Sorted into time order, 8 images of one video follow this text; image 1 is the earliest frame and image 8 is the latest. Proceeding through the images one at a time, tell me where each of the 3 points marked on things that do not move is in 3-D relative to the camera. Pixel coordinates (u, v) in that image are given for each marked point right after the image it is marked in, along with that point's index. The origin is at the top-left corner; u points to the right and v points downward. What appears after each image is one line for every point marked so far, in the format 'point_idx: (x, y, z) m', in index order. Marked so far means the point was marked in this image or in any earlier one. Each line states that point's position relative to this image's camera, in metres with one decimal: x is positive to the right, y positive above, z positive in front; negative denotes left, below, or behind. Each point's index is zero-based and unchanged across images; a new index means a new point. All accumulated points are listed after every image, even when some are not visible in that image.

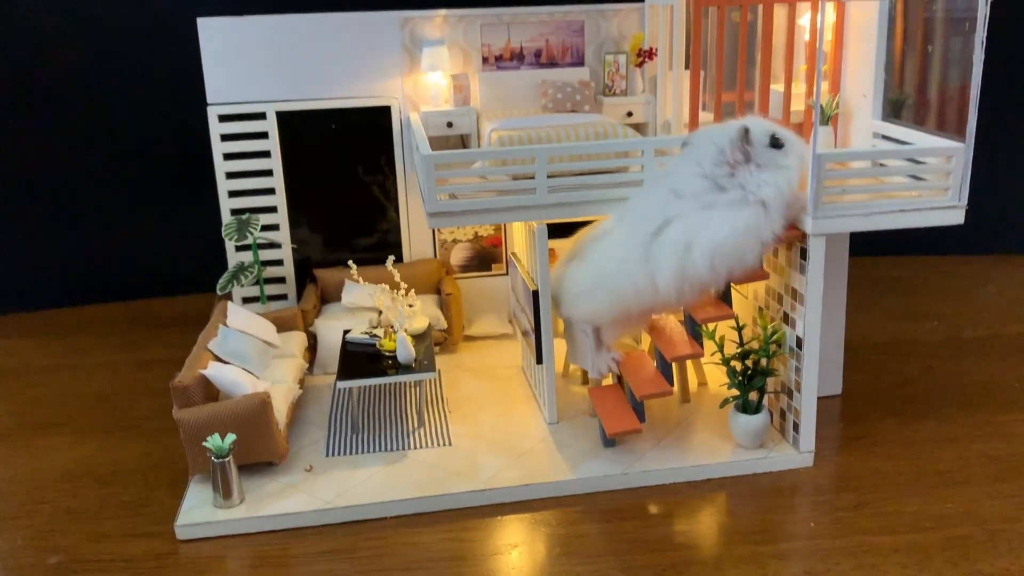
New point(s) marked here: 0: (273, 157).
0: (-1.4, +0.8, +5.5) m
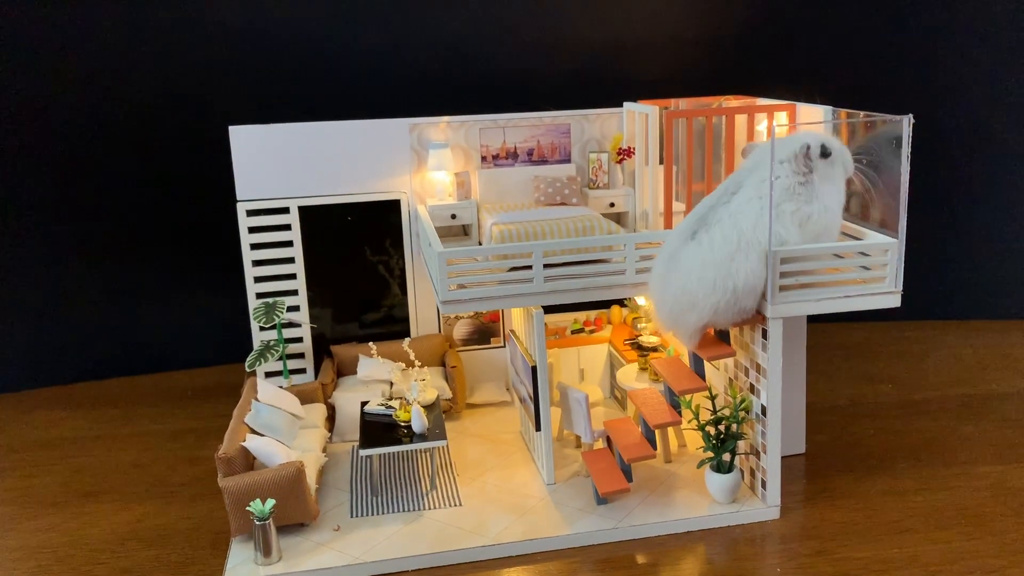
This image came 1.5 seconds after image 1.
0: (-1.5, +0.3, +6.1) m
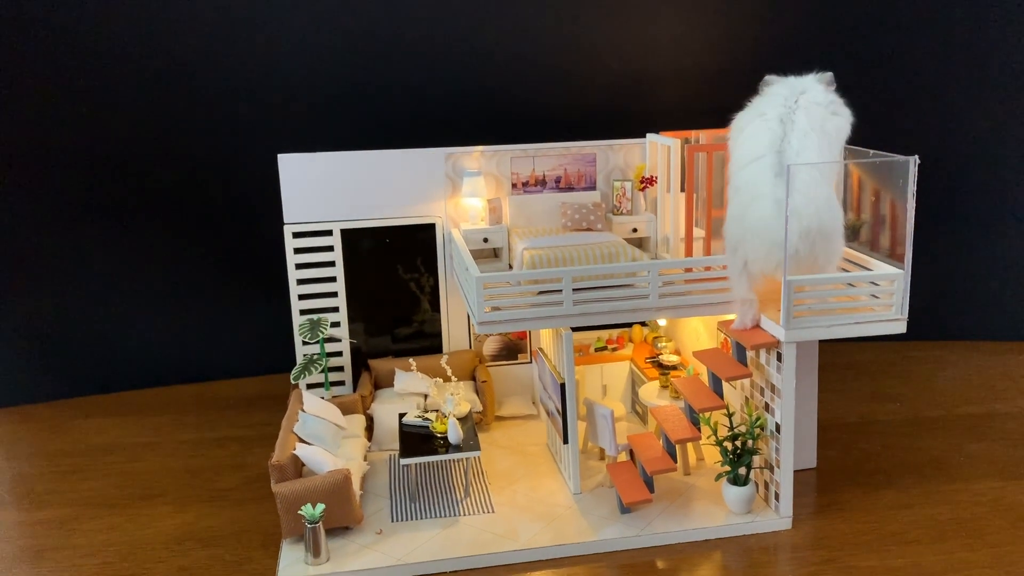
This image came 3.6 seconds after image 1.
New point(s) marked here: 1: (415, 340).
0: (-1.3, +0.2, +6.5) m
1: (-0.7, -0.4, +6.8) m
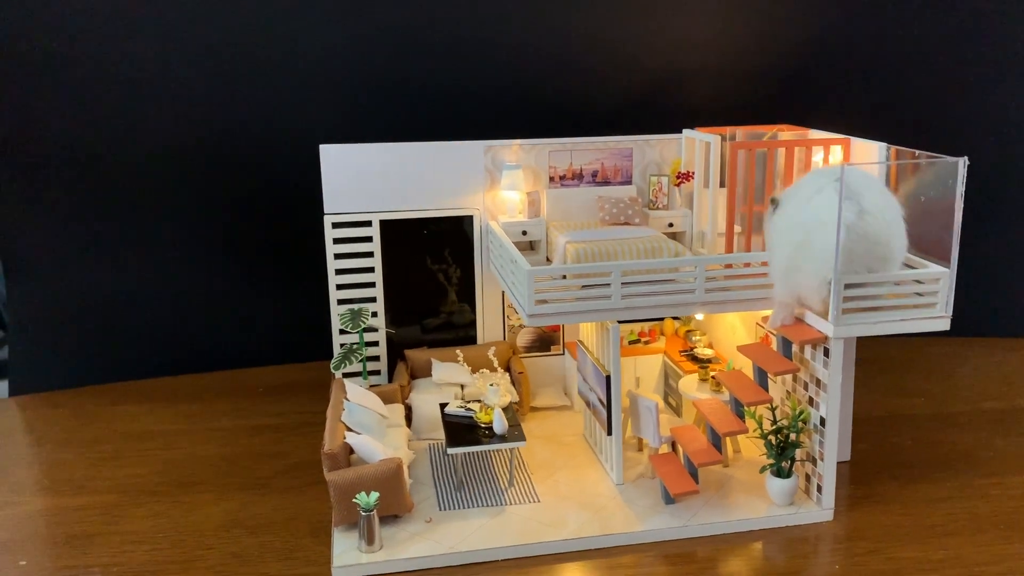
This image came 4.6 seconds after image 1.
0: (-1.0, +0.2, +6.6) m
1: (-0.5, -0.3, +6.9) m
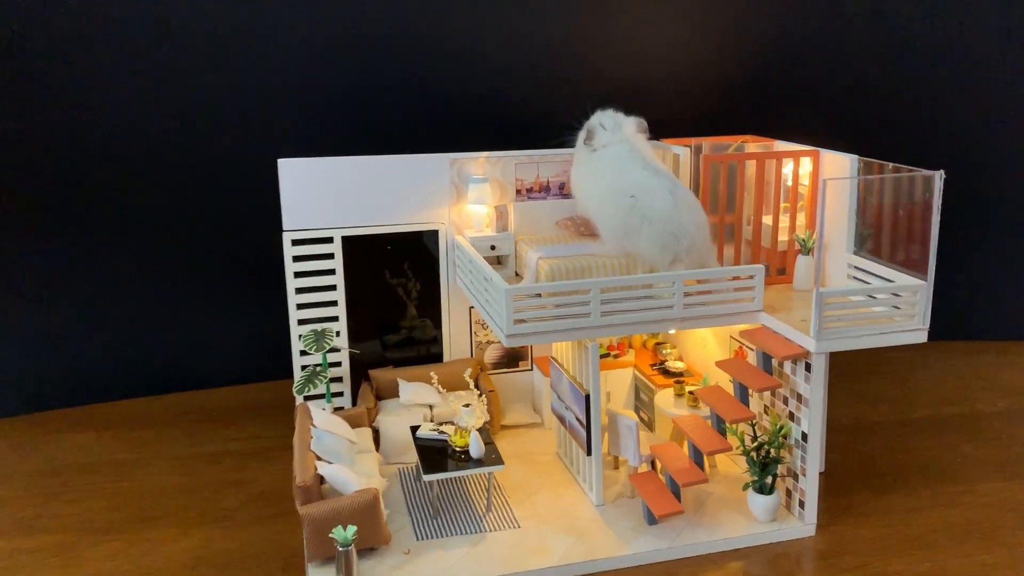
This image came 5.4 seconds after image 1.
0: (-1.2, +0.1, +6.3) m
1: (-0.7, -0.5, +6.7) m
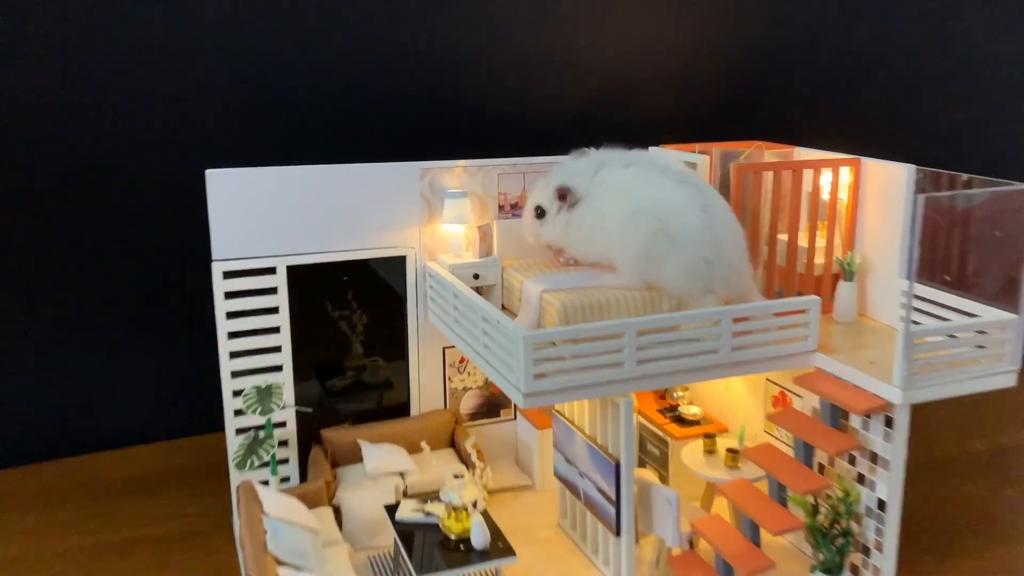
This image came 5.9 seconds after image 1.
0: (-1.3, -0.1, +5.1) m
1: (-0.8, -0.7, +5.5) m
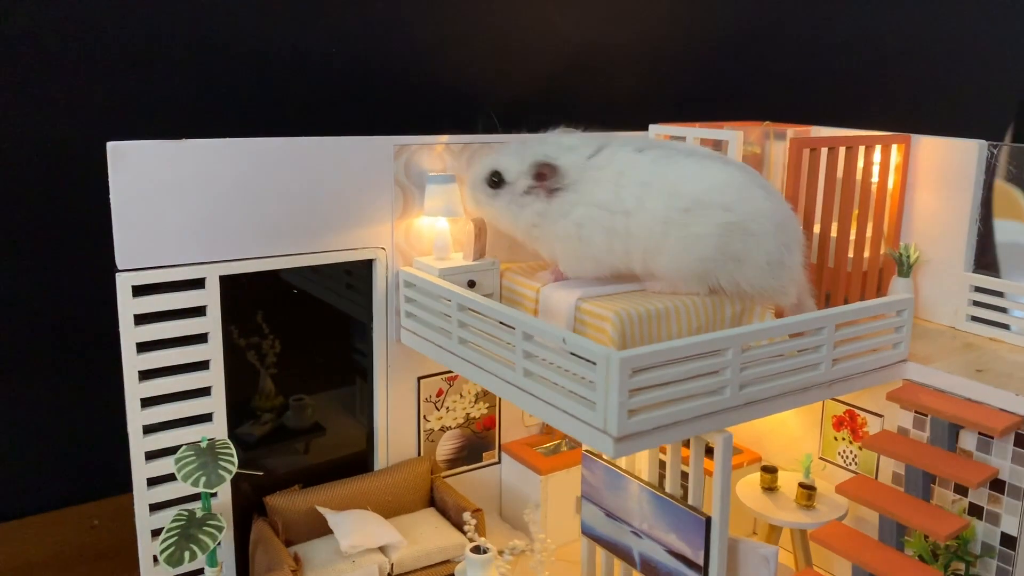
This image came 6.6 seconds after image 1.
0: (-1.2, -0.2, +3.7) m
1: (-0.8, -0.8, +4.2) m
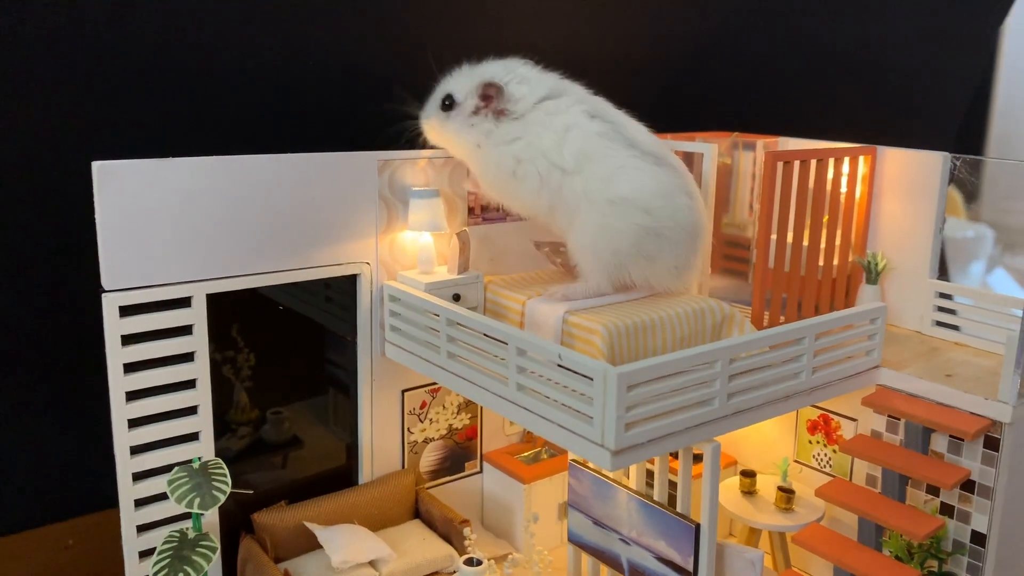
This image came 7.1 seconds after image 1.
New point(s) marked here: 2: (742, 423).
0: (-1.3, -0.3, +3.6) m
1: (-0.9, -0.8, +4.2) m
2: (+0.9, -0.5, +3.4) m
